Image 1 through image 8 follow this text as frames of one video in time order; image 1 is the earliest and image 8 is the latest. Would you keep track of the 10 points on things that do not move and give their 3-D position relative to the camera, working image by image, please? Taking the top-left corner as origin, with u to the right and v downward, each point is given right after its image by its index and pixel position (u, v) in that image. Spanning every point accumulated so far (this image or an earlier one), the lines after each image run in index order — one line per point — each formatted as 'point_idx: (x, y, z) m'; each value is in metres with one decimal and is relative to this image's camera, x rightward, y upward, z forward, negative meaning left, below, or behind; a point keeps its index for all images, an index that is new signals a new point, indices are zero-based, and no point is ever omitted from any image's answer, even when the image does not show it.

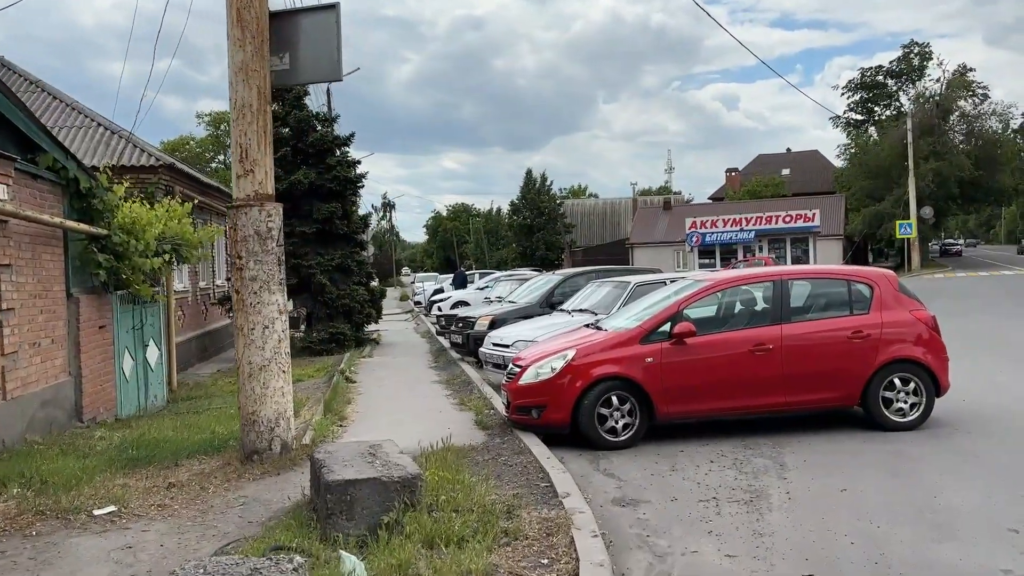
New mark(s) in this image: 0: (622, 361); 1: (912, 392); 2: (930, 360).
0: (+0.9, -0.6, +7.5) m
1: (+3.5, -0.9, +7.8) m
2: (+3.6, -0.6, +7.8) m
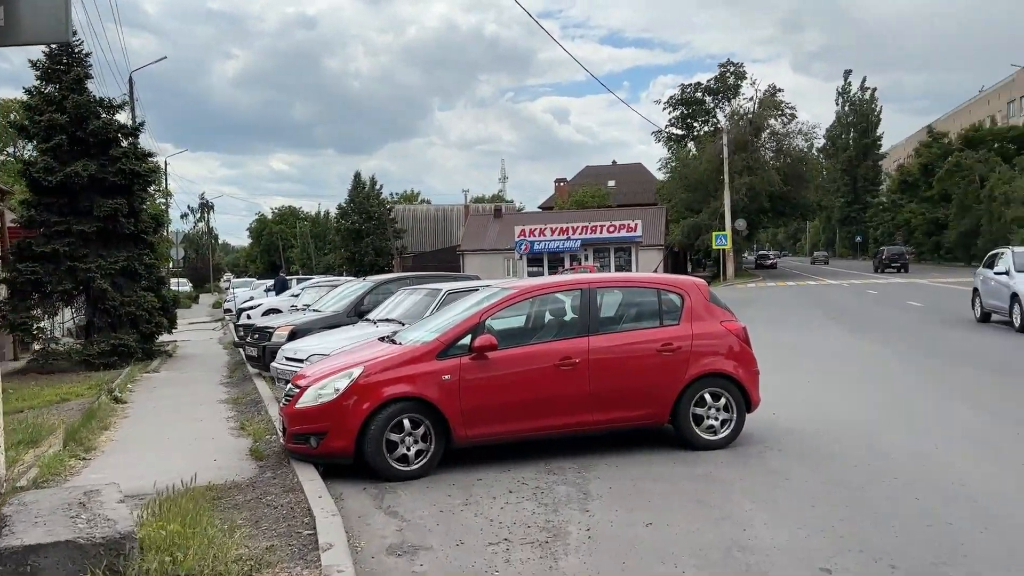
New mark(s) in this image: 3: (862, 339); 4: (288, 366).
0: (-0.7, -0.7, +6.6) m
1: (+1.7, -1.0, +7.4) m
2: (+1.9, -0.7, +7.4) m
3: (+5.9, -0.8, +15.3) m
4: (-2.5, -0.9, +10.1) m
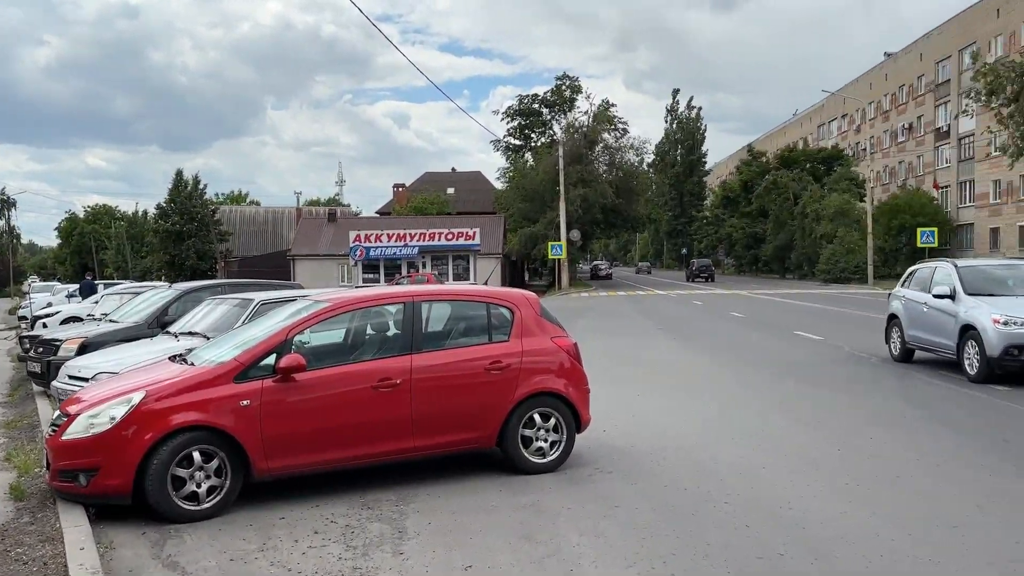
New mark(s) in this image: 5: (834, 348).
0: (-2.0, -0.8, +5.8) m
1: (+0.3, -1.1, +7.0) m
2: (+0.5, -0.8, +7.0) m
3: (+3.0, -1.1, +15.5) m
4: (-4.4, -1.0, +8.8) m
5: (+5.5, -1.0, +15.5) m
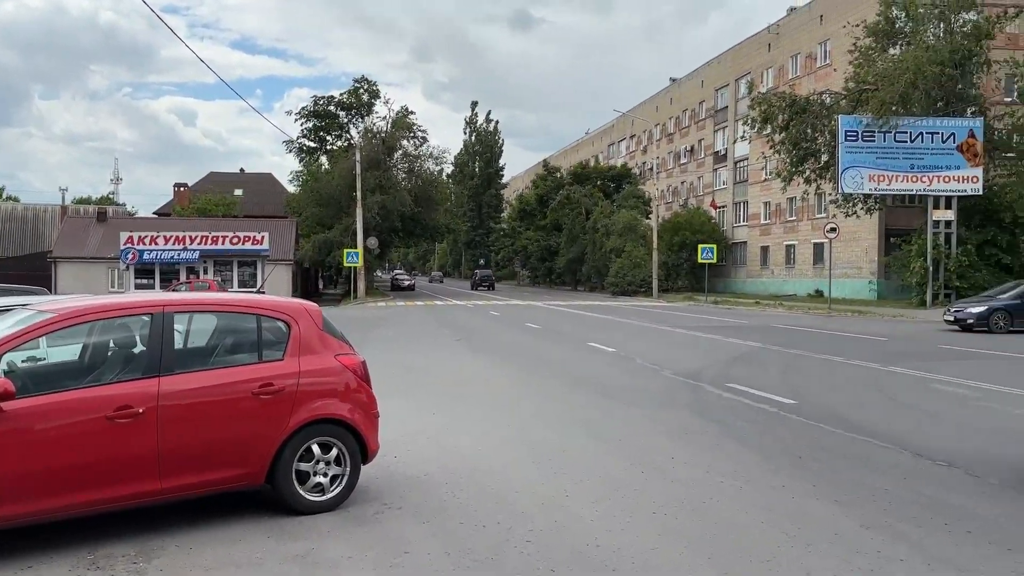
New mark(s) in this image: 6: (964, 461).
0: (-3.2, -0.8, +4.4) m
1: (-1.2, -1.2, +6.0) m
2: (-1.1, -0.9, +6.1) m
3: (-0.5, -1.2, +15.0) m
4: (-6.2, -1.0, +6.8) m
5: (+1.9, -1.2, +15.5) m
6: (+3.6, -1.4, +7.1) m
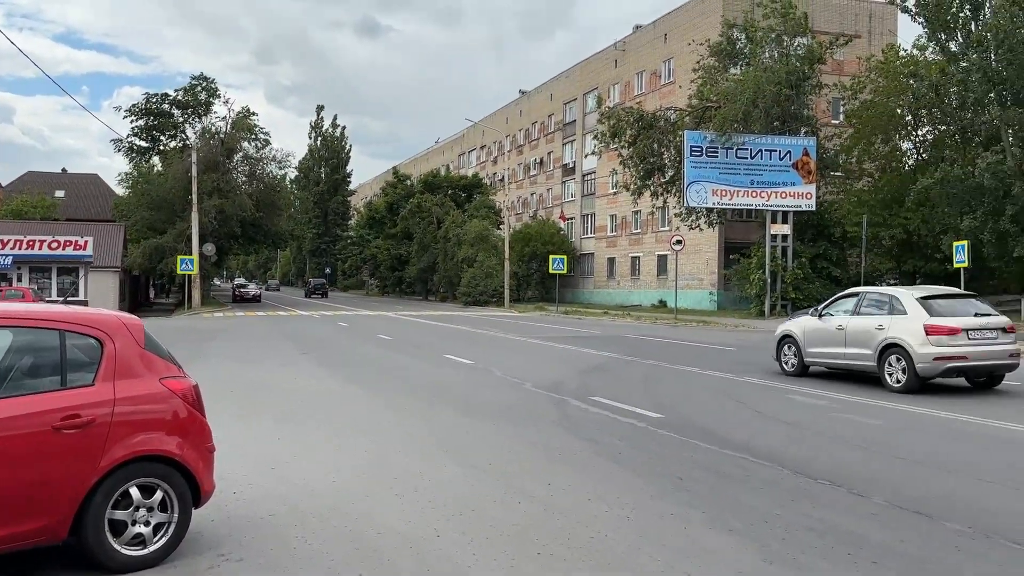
0: (-3.7, -0.8, +3.1) m
1: (-2.0, -1.2, +5.0) m
2: (-1.9, -0.9, +5.1) m
3: (-2.8, -1.4, +13.9) m
4: (-7.0, -1.0, +4.9) m
5: (-0.5, -1.4, +14.9) m
6: (+2.5, -1.4, +6.9) m
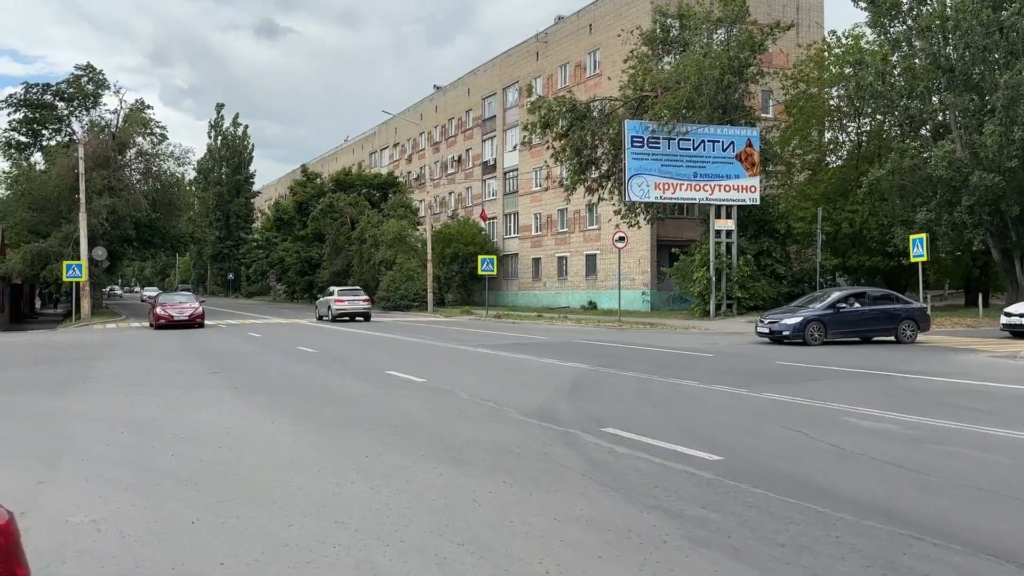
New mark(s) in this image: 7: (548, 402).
0: (-2.9, -0.9, 0.0) m
1: (-1.4, -1.2, +2.1) m
2: (-1.3, -1.0, +2.2) m
3: (-3.1, -1.5, +10.9) m
4: (-6.4, -1.1, +1.6) m
5: (-0.9, -1.4, +12.1) m
6: (+2.9, -1.4, +4.5) m
7: (+0.5, -1.4, +11.1) m
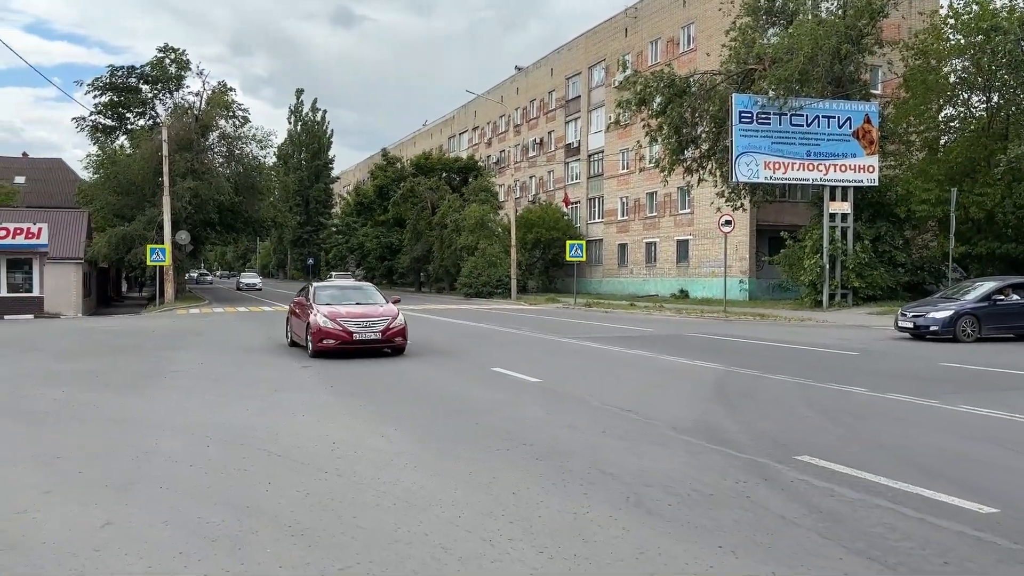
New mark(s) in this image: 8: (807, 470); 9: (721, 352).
0: (-2.2, -0.9, -1.5) m
1: (-0.6, -1.2, +0.4) m
2: (-0.5, -1.0, +0.6) m
3: (-1.6, -1.3, +9.4) m
4: (-5.6, -1.1, +0.3) m
5: (+0.7, -1.3, +10.4) m
6: (+3.9, -1.4, +2.4) m
7: (+2.0, -1.3, +9.2) m
8: (+2.2, -1.4, +6.5) m
9: (+3.7, -1.2, +15.8) m
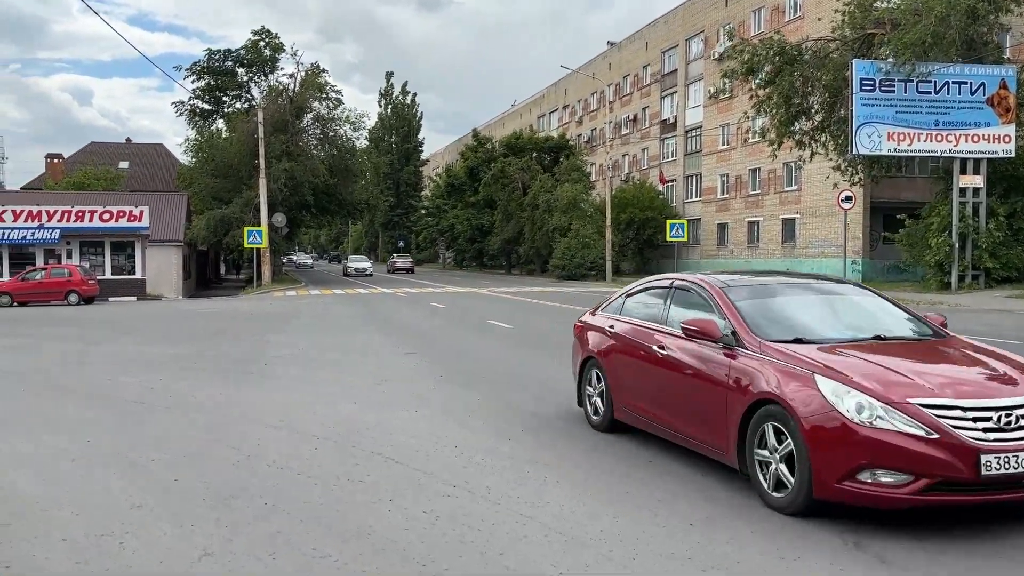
0: (-2.0, -0.9, -2.4) m
1: (-0.2, -1.3, -0.6) m
2: (-0.1, -1.0, -0.5) m
3: (-0.3, -1.2, +8.4) m
4: (-5.2, -1.1, -0.3) m
5: (+2.1, -1.1, +9.1) m
6: (+4.5, -1.4, +0.9) m
7: (+3.2, -1.1, +7.9) m
8: (+3.2, -1.2, +5.1) m
9: (+5.6, -0.9, +14.2) m
